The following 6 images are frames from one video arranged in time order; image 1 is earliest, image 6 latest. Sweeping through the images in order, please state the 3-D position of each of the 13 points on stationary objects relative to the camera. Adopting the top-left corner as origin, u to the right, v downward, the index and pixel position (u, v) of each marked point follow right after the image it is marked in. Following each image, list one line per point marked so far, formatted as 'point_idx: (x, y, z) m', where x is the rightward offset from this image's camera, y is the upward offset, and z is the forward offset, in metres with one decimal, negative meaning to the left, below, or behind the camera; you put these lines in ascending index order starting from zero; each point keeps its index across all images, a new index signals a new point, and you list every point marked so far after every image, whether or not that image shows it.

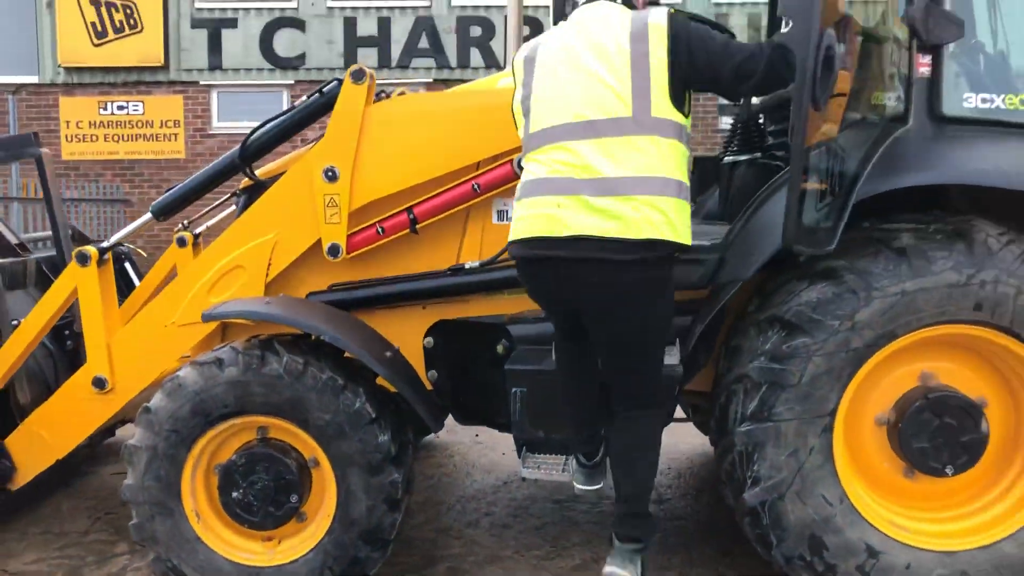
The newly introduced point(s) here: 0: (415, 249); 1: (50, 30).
0: (-0.2, +0.1, +2.3) m
1: (-3.6, +2.0, +7.4) m
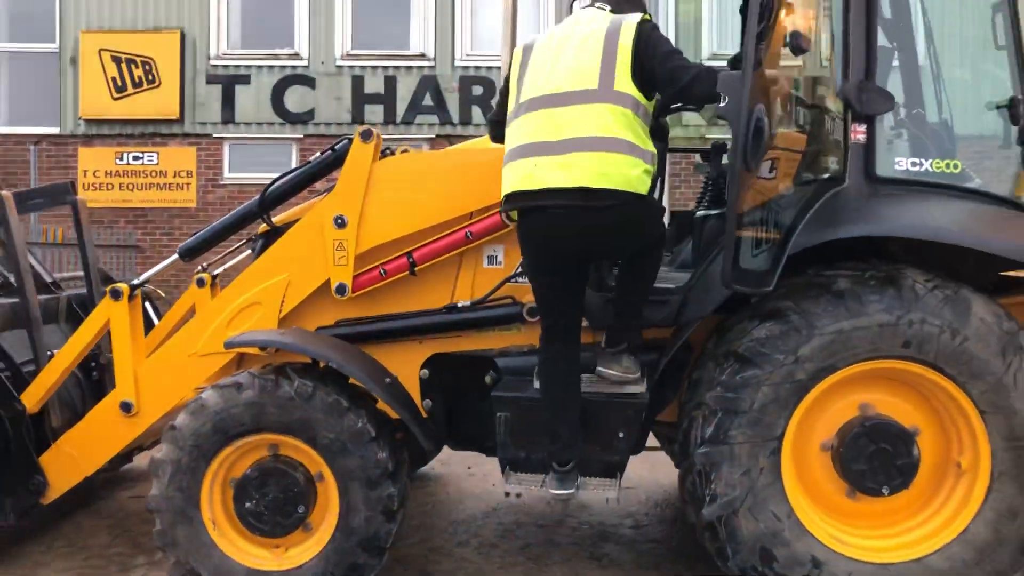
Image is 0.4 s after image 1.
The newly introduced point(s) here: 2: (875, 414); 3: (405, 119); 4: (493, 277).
0: (-0.3, 0.0, +2.6) m
1: (-3.6, +1.7, +7.8) m
2: (+0.8, -0.3, +2.2) m
3: (-0.9, +1.4, +7.8) m
4: (-0.1, 0.0, +2.5) m
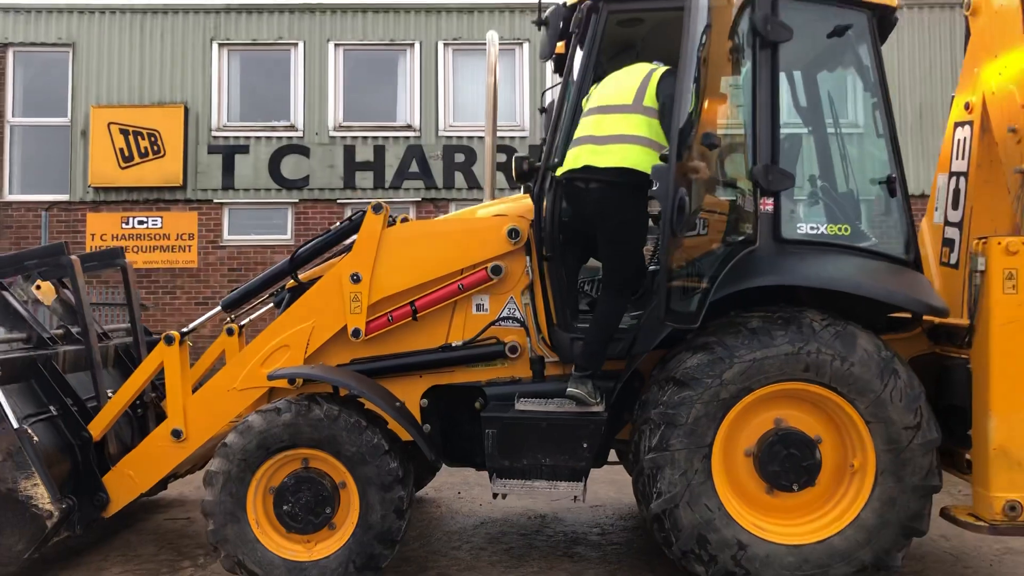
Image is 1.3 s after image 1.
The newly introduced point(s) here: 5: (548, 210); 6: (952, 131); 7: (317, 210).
0: (-0.3, -0.1, +3.1) m
1: (-3.7, +1.2, +8.4) m
2: (+0.8, -0.4, +2.8) m
3: (-1.0, +0.9, +8.4) m
4: (-0.1, -0.1, +3.1) m
5: (+0.1, +0.3, +3.1) m
6: (+1.6, +0.6, +3.5) m
7: (-1.7, +0.7, +8.4) m
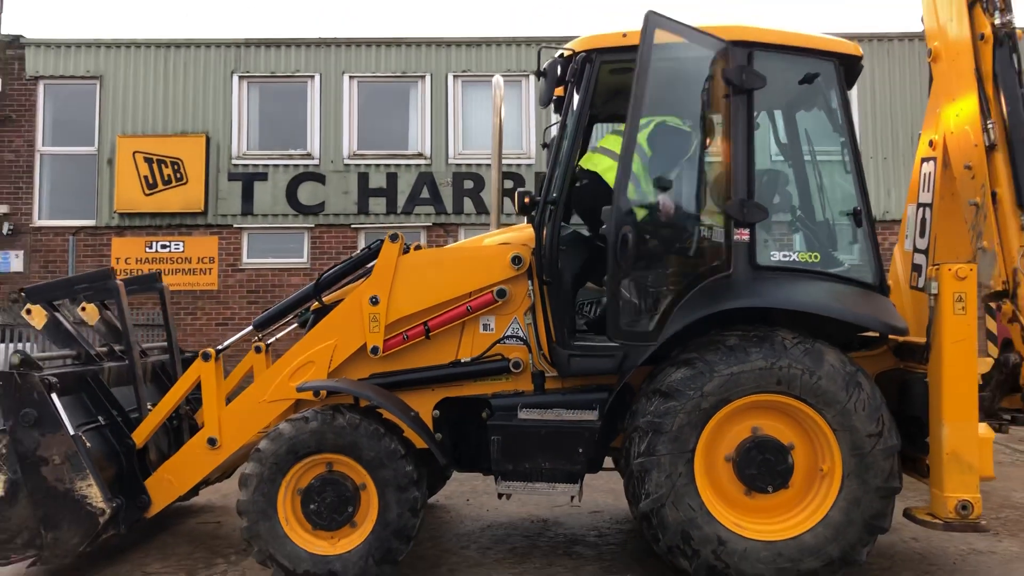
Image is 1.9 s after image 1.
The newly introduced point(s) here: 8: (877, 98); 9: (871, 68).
0: (-0.3, -0.2, +3.5) m
1: (-3.7, +1.0, +8.7) m
2: (+0.8, -0.5, +3.1) m
3: (-1.0, +0.7, +8.7) m
4: (-0.1, -0.2, +3.4) m
5: (+0.1, +0.2, +3.4) m
6: (+1.6, +0.5, +3.8) m
7: (-1.6, +0.5, +8.8) m
8: (+3.3, +1.7, +8.6) m
9: (+3.2, +2.0, +8.6) m
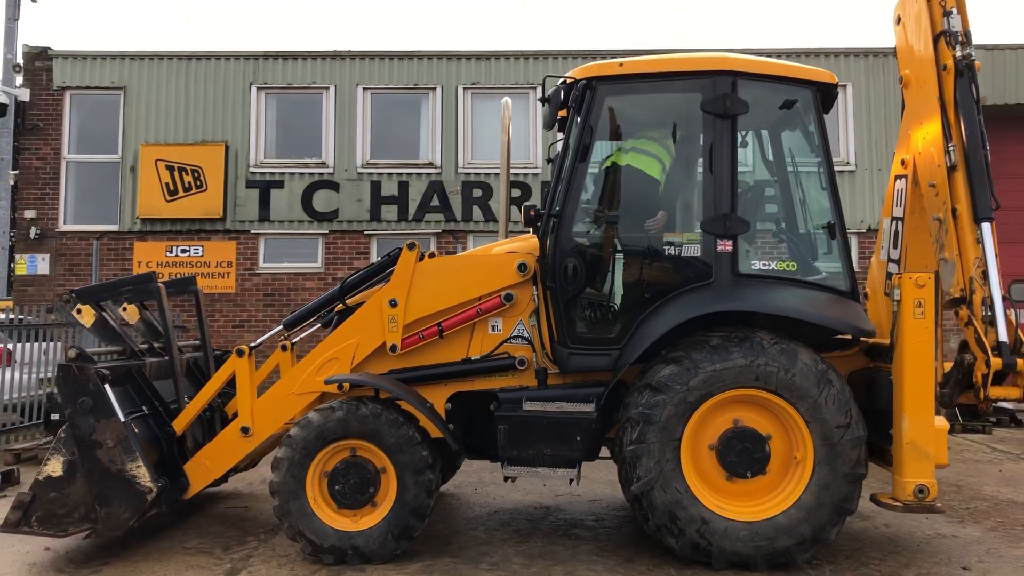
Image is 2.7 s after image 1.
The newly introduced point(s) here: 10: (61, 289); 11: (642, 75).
0: (-0.3, -0.2, +3.8) m
1: (-3.6, +0.9, +9.1) m
2: (+0.8, -0.5, +3.4) m
3: (-0.9, +0.7, +9.1) m
4: (-0.1, -0.2, +3.8) m
5: (+0.2, +0.2, +3.7) m
6: (+1.7, +0.5, +4.2) m
7: (-1.6, +0.4, +9.1) m
8: (+3.4, +1.6, +9.0) m
9: (+3.3, +1.9, +9.0) m
10: (-4.2, 0.0, +9.0) m
11: (+0.5, +0.8, +3.7) m
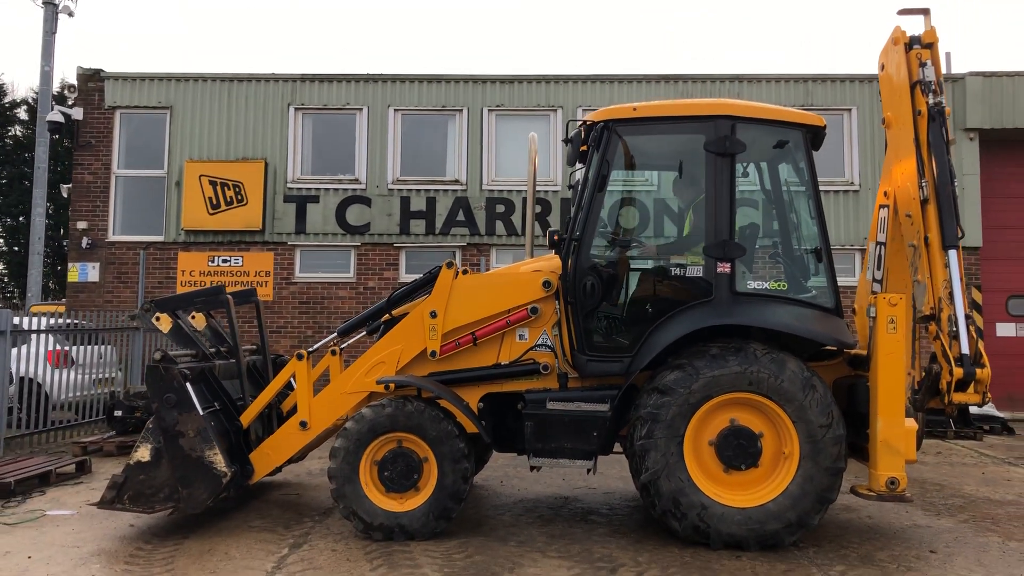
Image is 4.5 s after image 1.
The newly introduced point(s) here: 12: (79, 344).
0: (-0.2, -0.3, +4.3) m
1: (-3.4, +0.9, +9.7) m
2: (+0.9, -0.6, +4.0) m
3: (-0.7, +0.6, +9.7) m
4: (0.0, -0.3, +4.3) m
5: (+0.3, +0.1, +4.3) m
6: (+1.8, +0.4, +4.7) m
7: (-1.4, +0.4, +9.7) m
8: (+3.6, +1.5, +9.5) m
9: (+3.5, +1.8, +9.5) m
10: (-4.0, -0.1, +9.6) m
11: (+0.6, +0.7, +4.2) m
12: (-3.3, -0.4, +7.3) m
